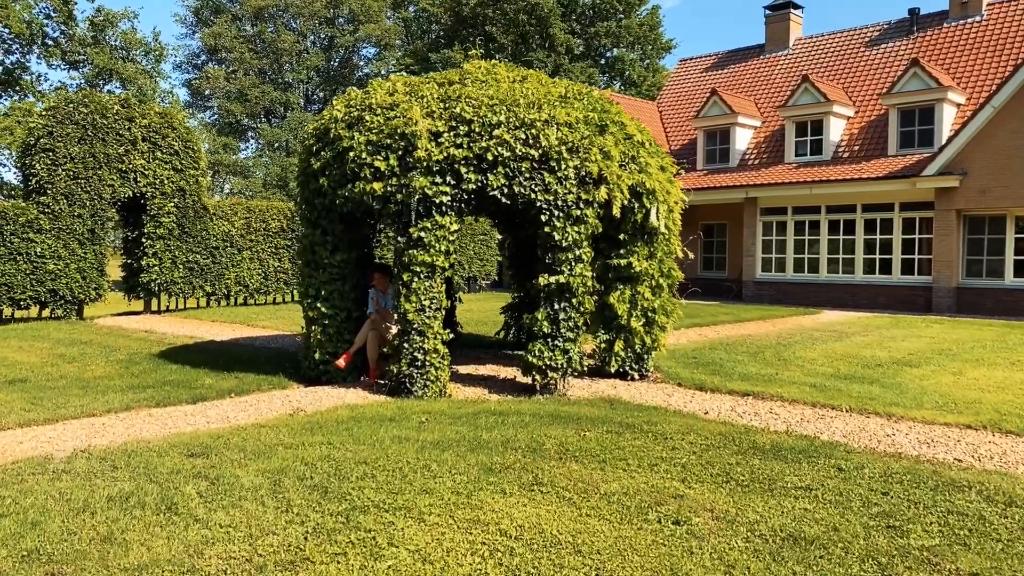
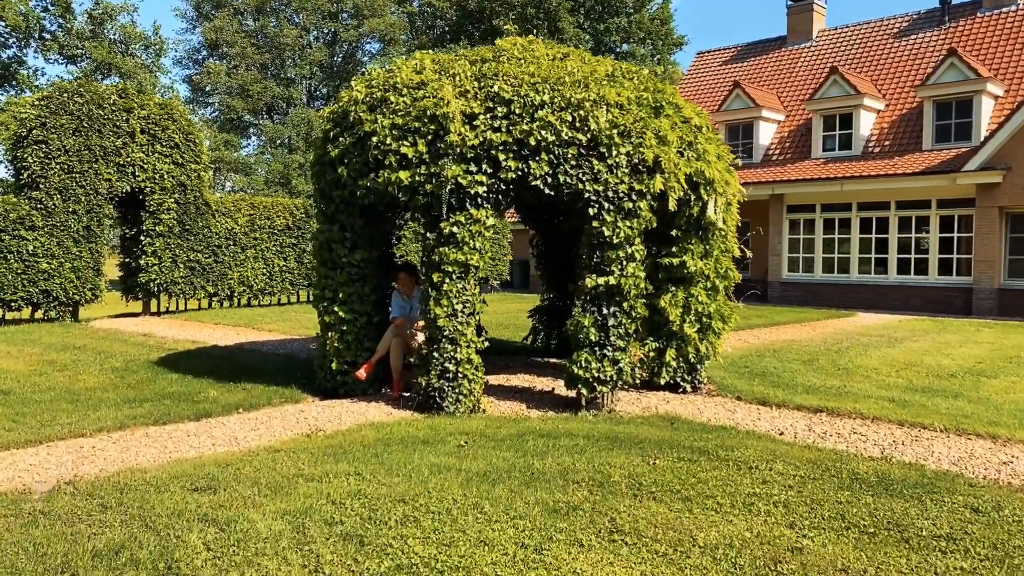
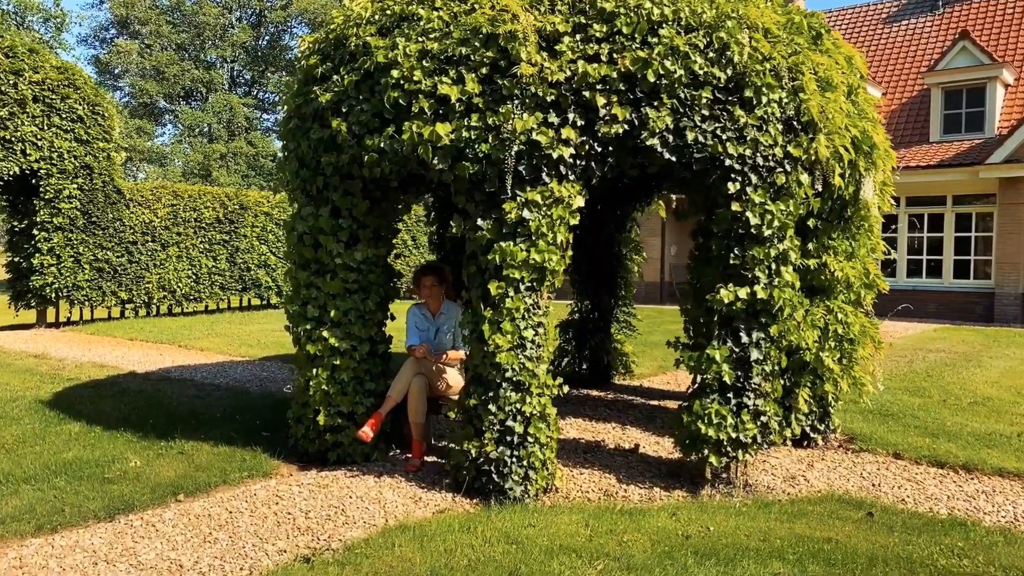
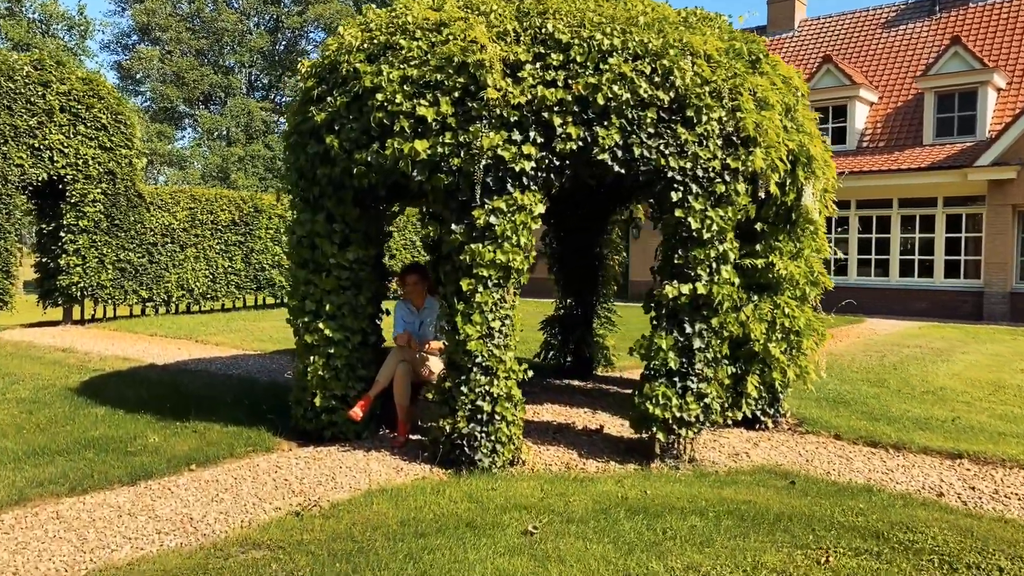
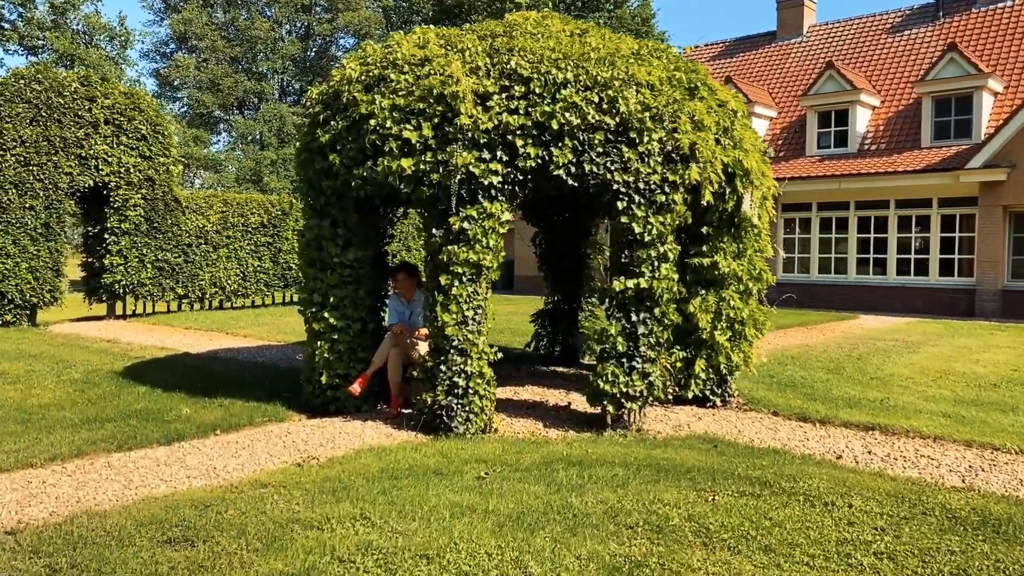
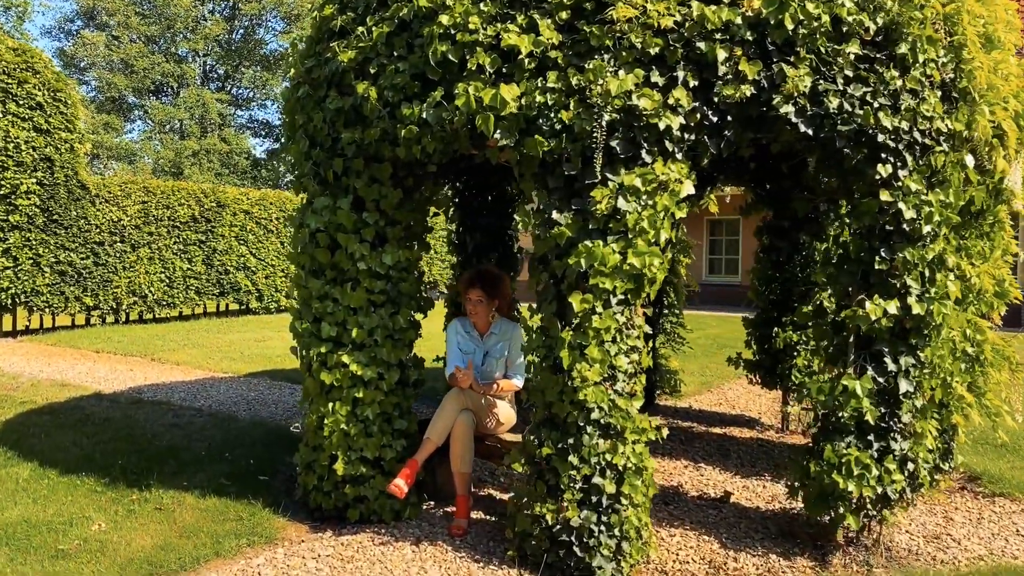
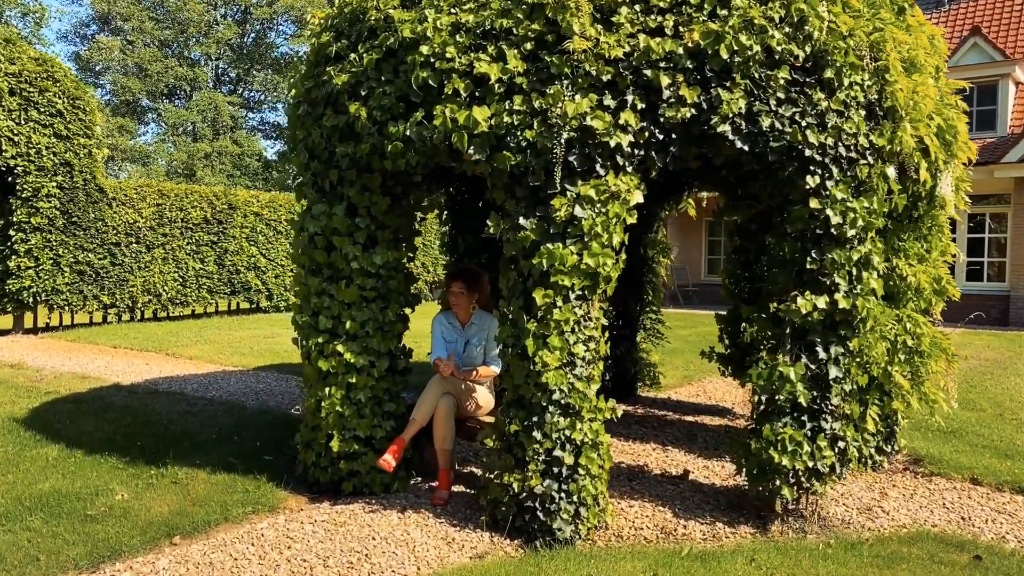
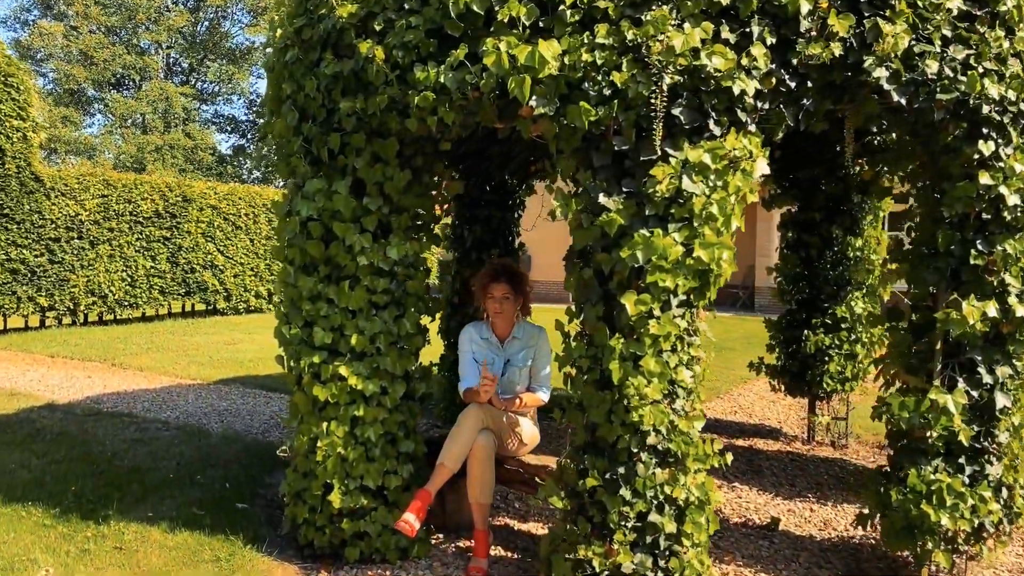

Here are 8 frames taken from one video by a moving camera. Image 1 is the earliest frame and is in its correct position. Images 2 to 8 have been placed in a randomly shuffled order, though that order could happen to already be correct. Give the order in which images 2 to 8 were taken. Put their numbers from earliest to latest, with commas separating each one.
2, 5, 4, 3, 7, 6, 8
